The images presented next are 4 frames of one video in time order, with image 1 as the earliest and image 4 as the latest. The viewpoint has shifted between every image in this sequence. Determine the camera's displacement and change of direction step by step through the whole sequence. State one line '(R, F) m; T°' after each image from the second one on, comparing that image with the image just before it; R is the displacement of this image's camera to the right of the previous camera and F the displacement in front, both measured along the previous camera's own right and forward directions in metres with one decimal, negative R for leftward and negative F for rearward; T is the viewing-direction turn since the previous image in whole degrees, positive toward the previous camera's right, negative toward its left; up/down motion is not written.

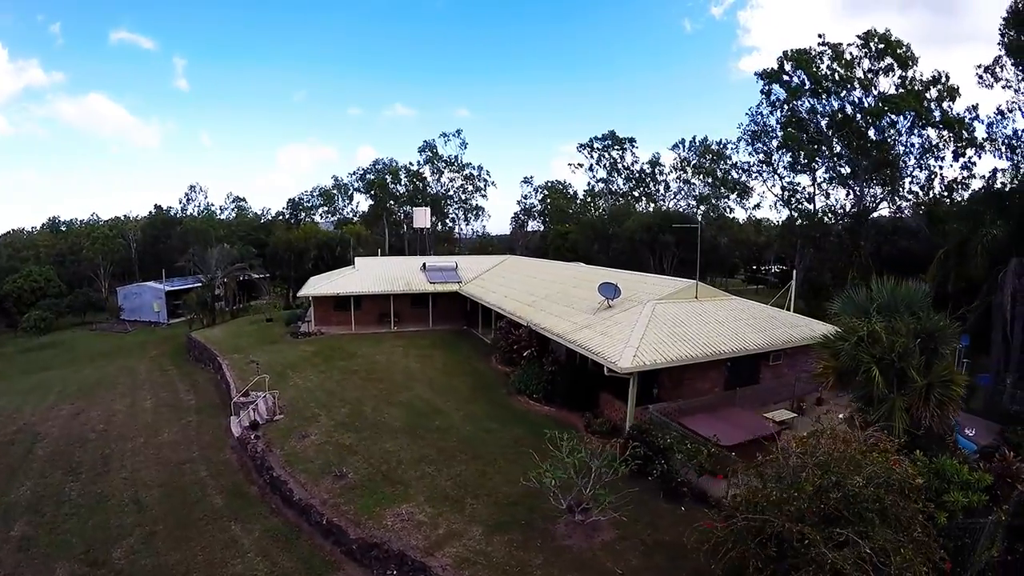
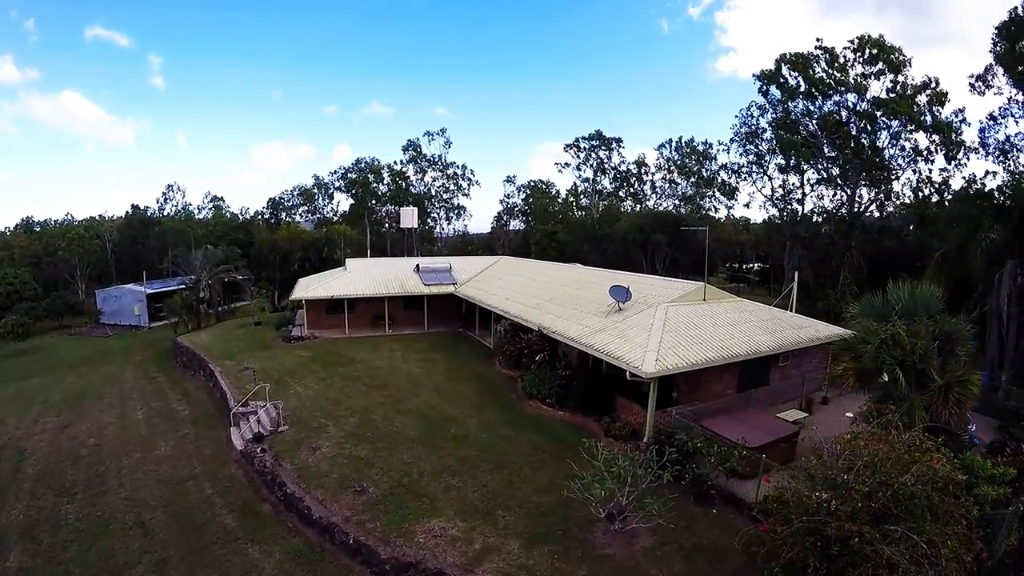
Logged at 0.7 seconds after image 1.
(-1.3, +0.5) m; +3°
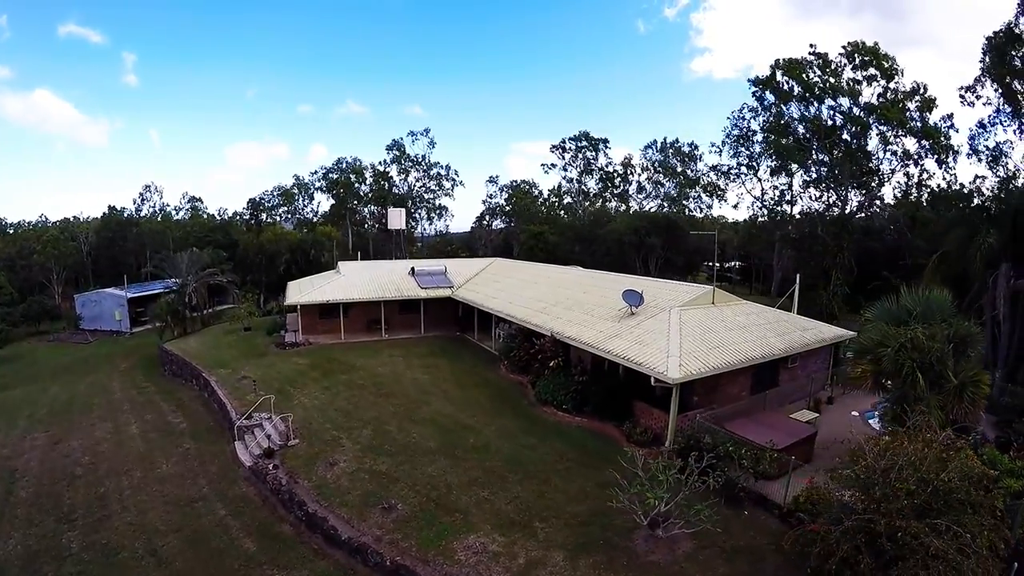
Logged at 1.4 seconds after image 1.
(-1.4, +0.5) m; +3°
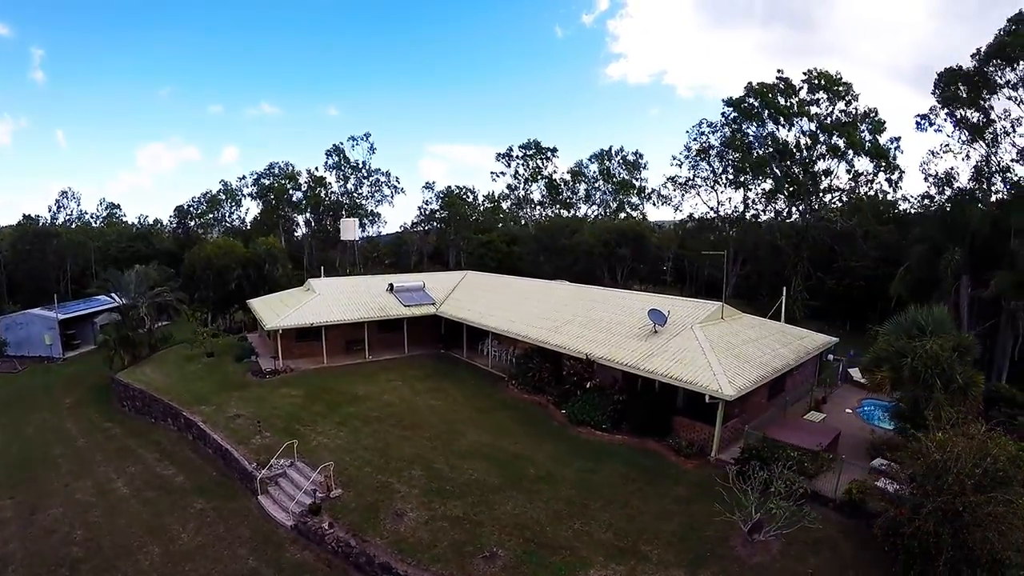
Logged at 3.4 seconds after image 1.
(-4.0, +1.2) m; +9°
